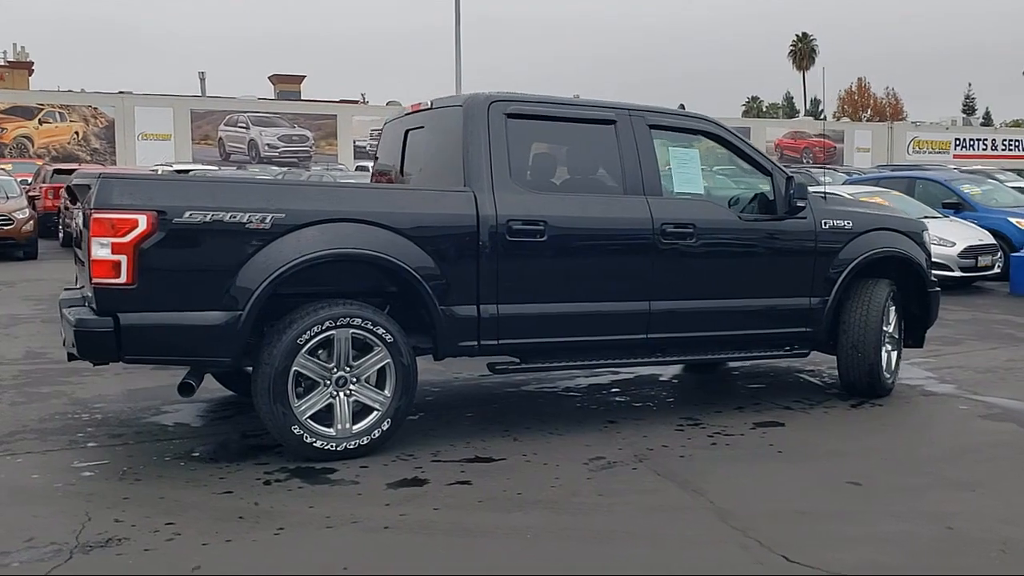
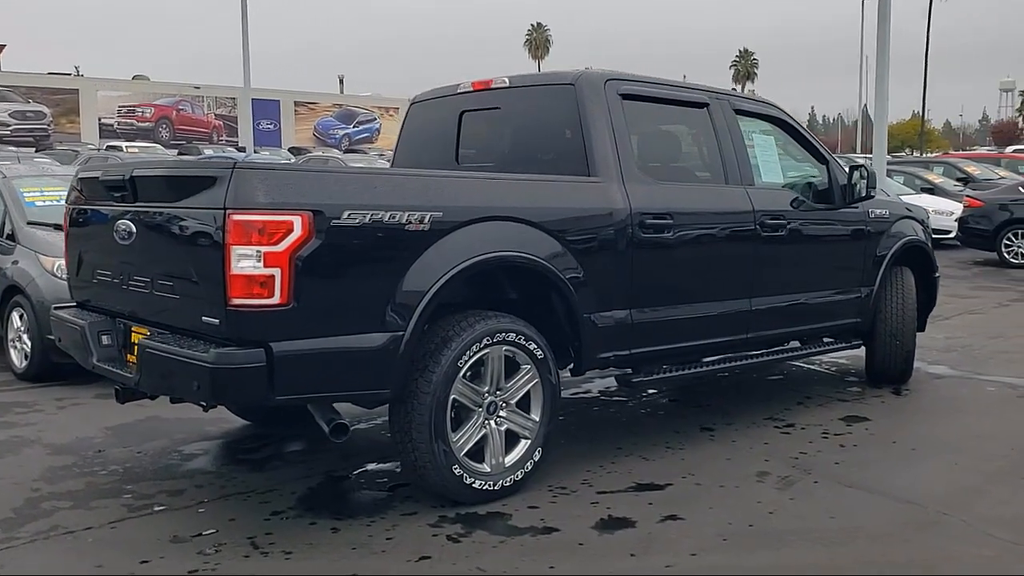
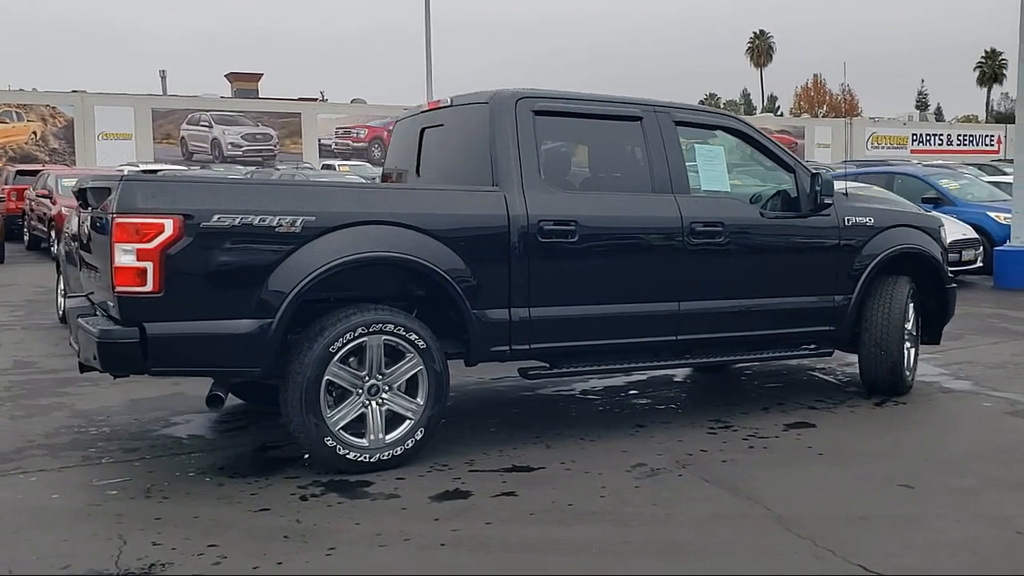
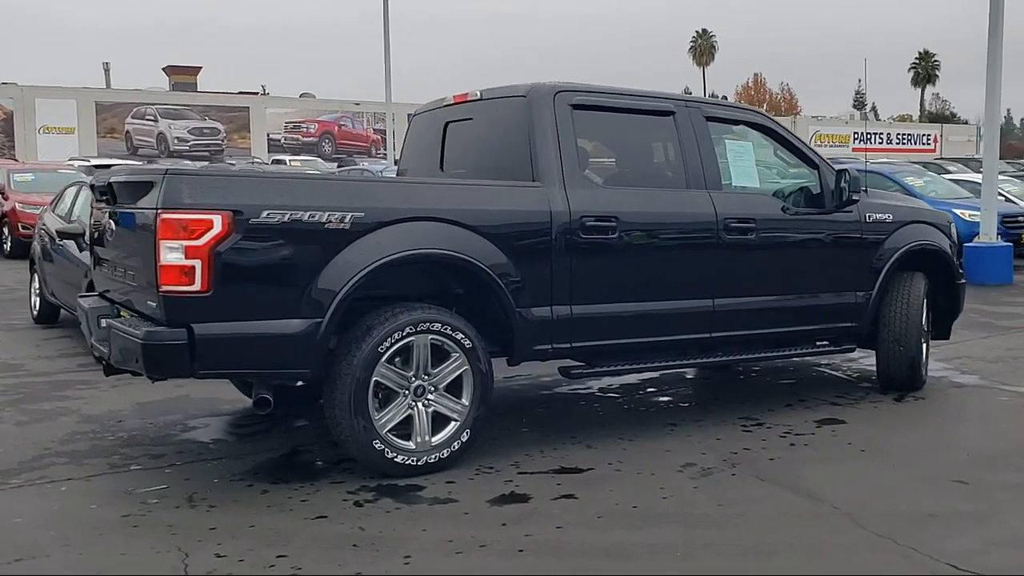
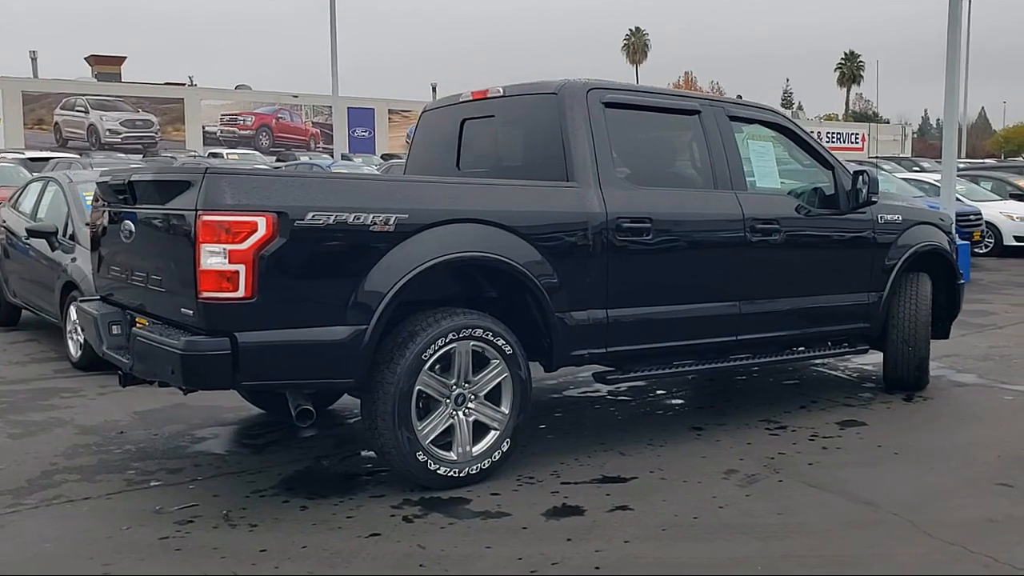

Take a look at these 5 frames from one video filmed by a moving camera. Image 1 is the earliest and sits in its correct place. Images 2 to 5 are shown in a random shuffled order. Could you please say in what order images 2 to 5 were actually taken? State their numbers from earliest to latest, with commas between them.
3, 4, 5, 2
